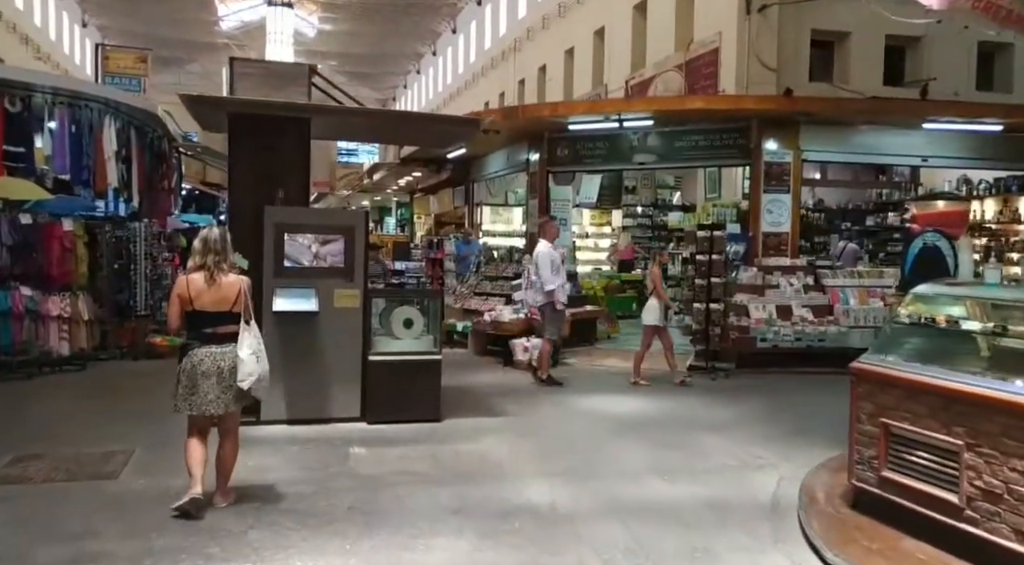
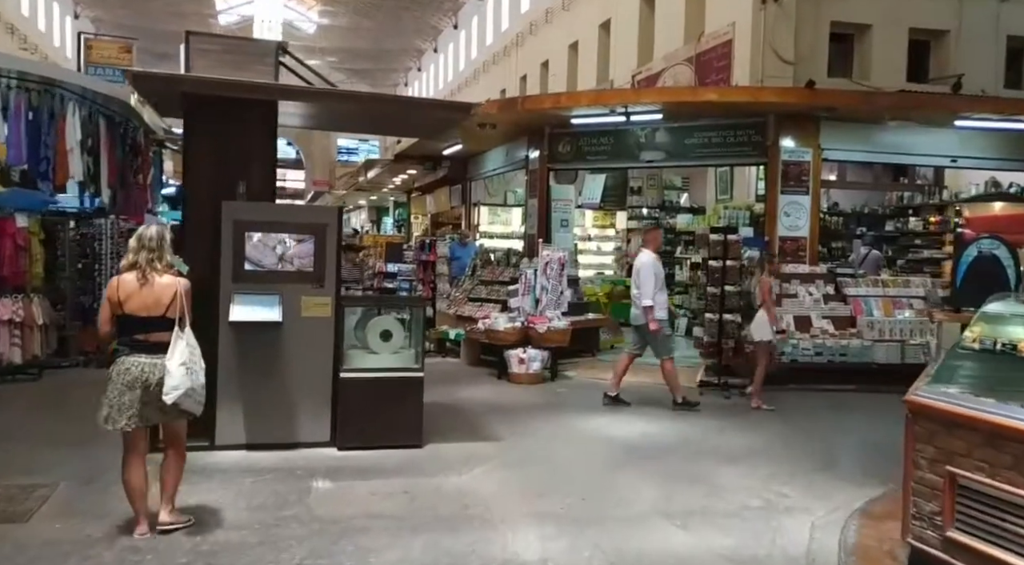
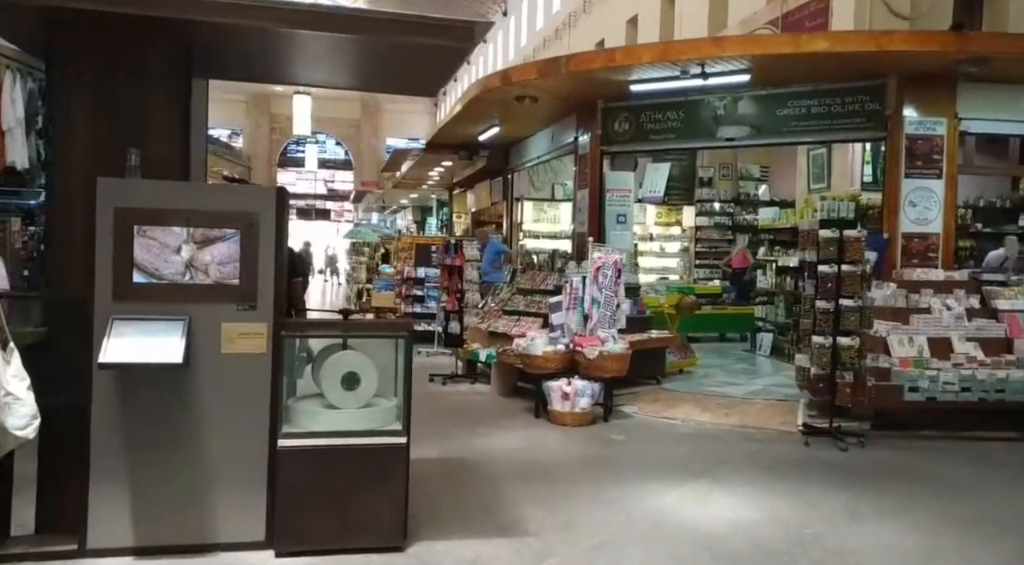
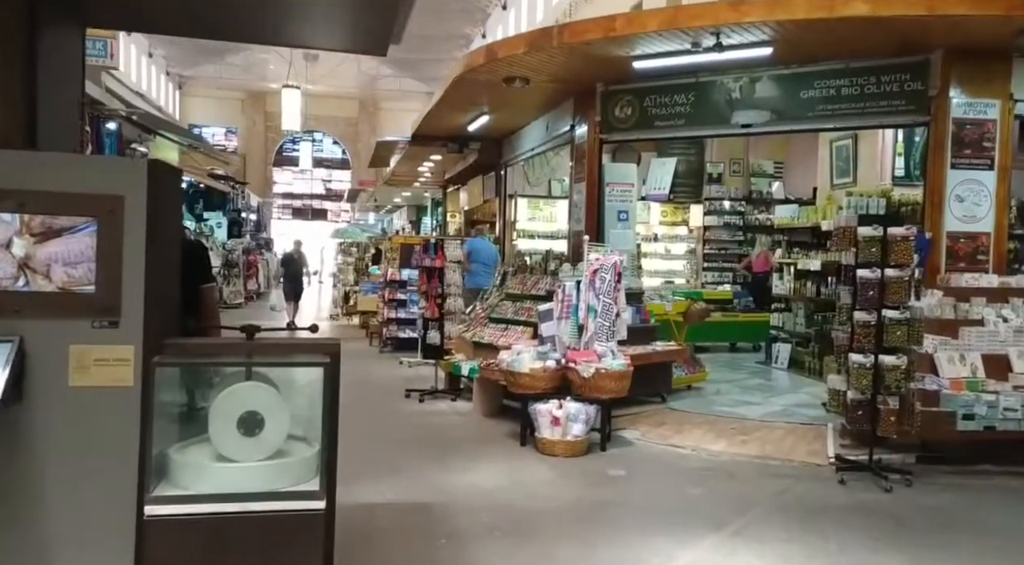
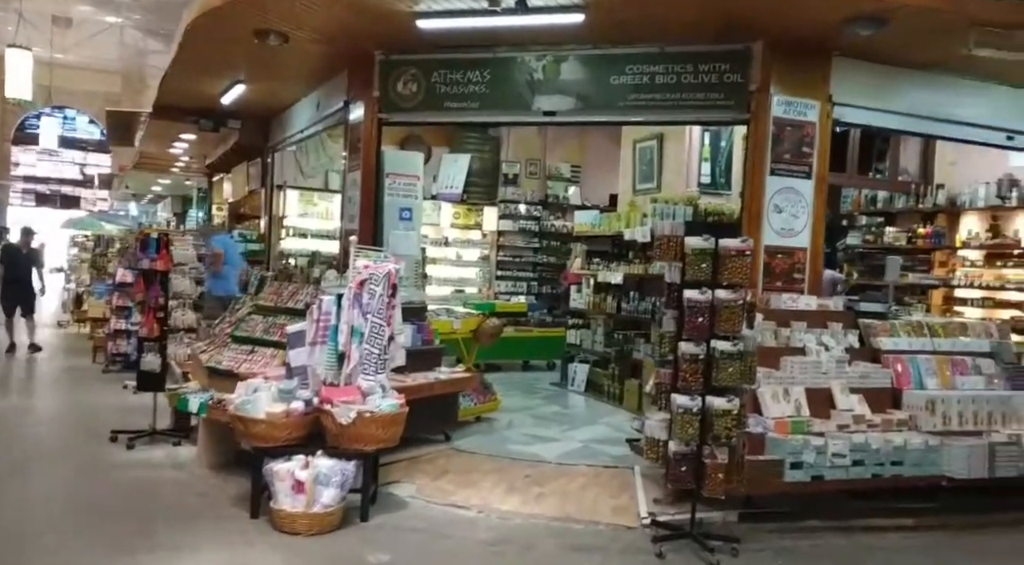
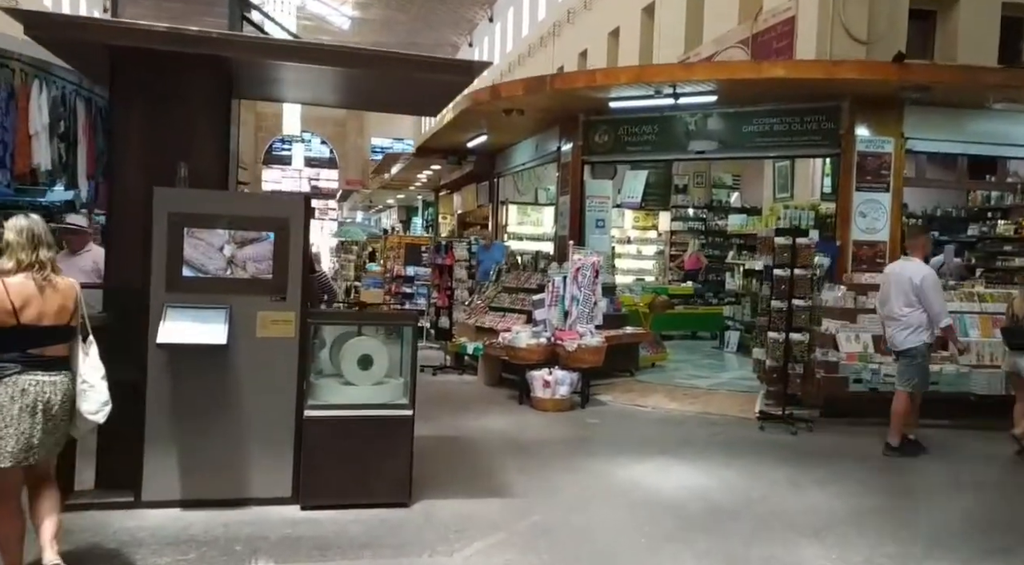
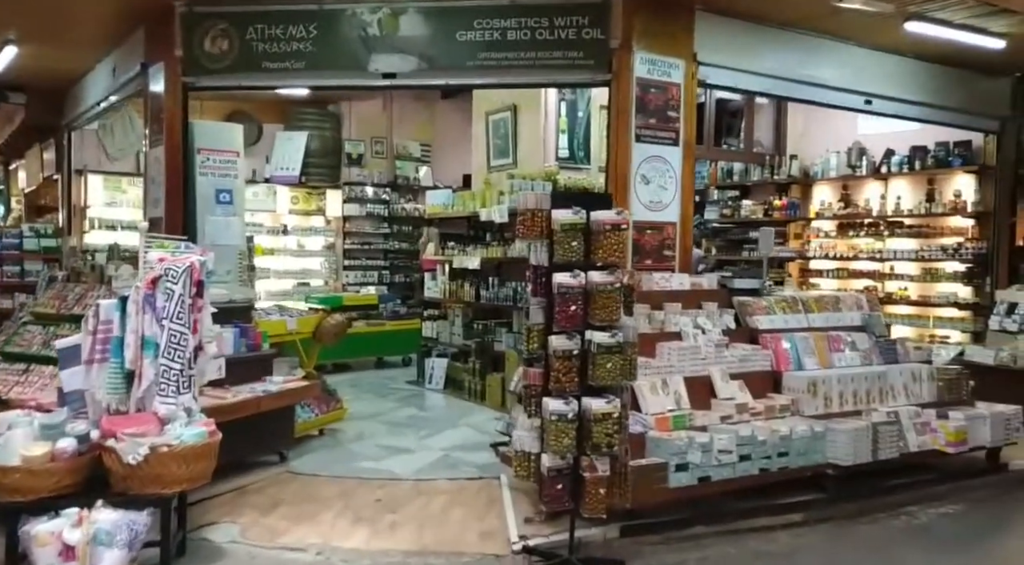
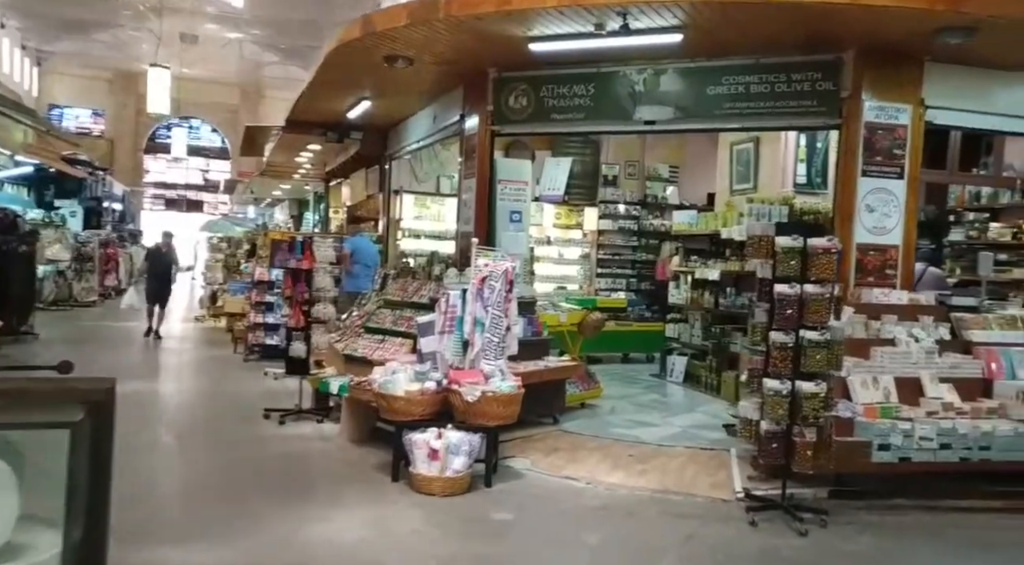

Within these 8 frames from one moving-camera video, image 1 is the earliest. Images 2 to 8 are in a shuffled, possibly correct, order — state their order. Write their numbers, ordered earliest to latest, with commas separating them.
2, 6, 3, 4, 8, 5, 7
